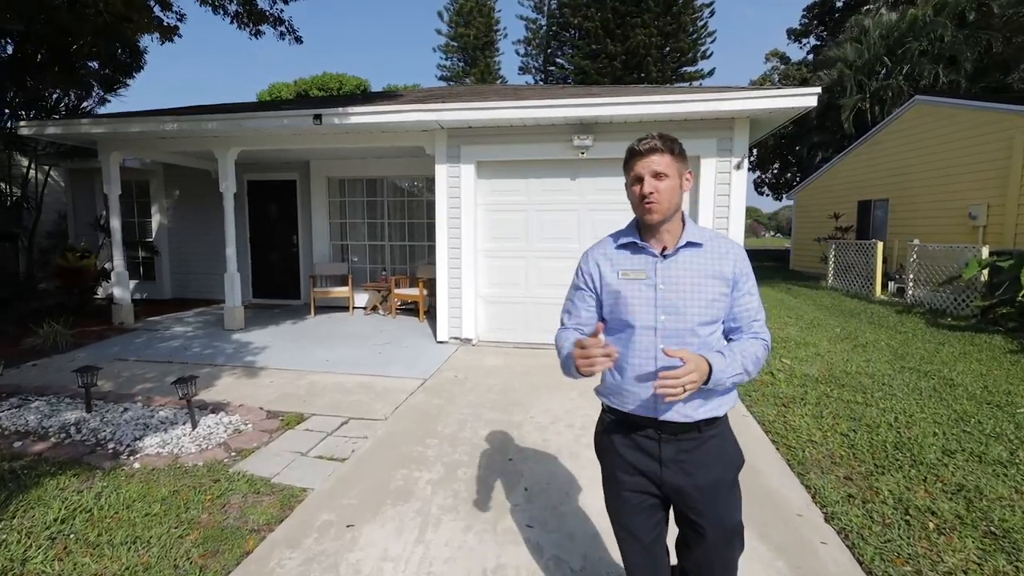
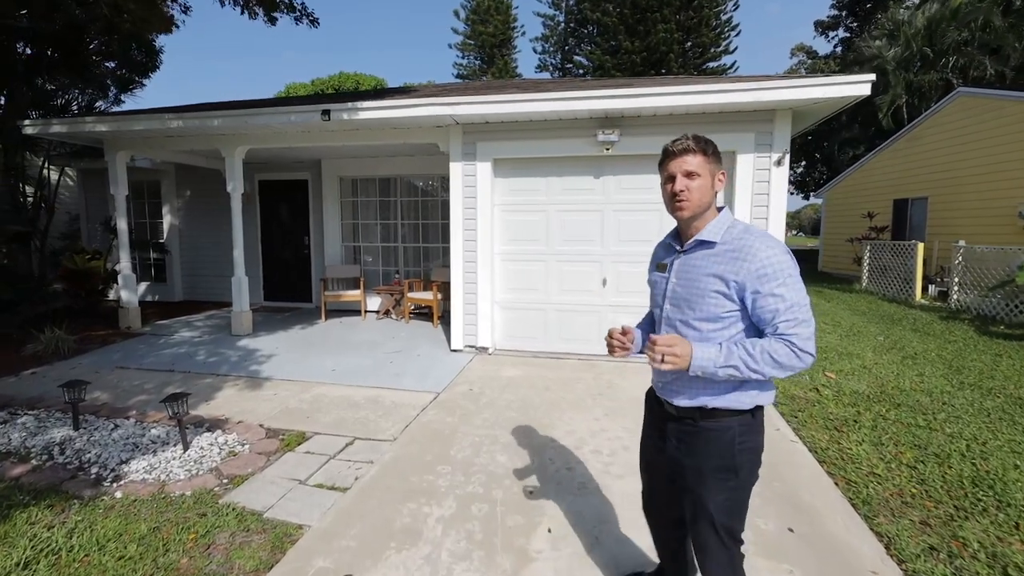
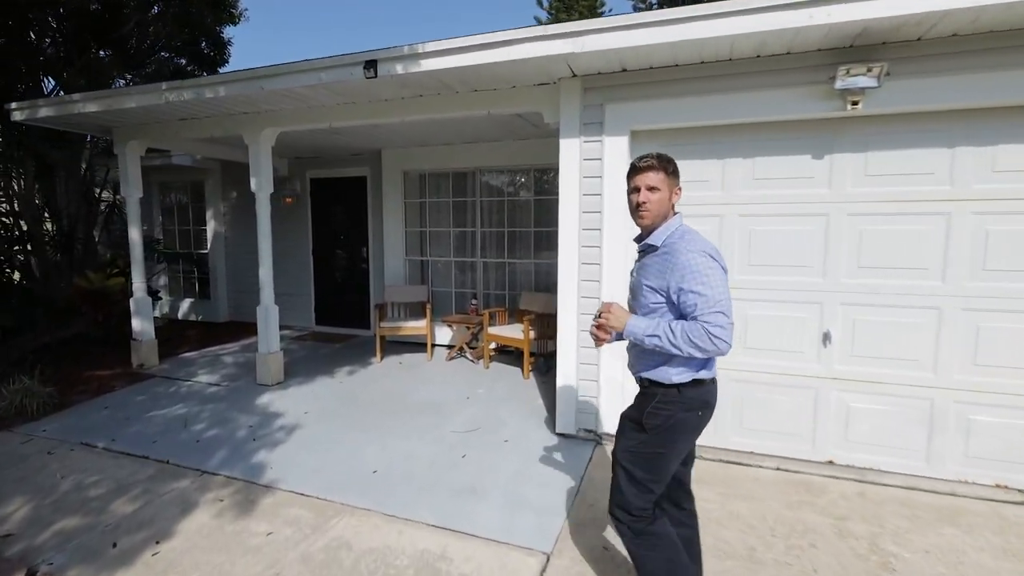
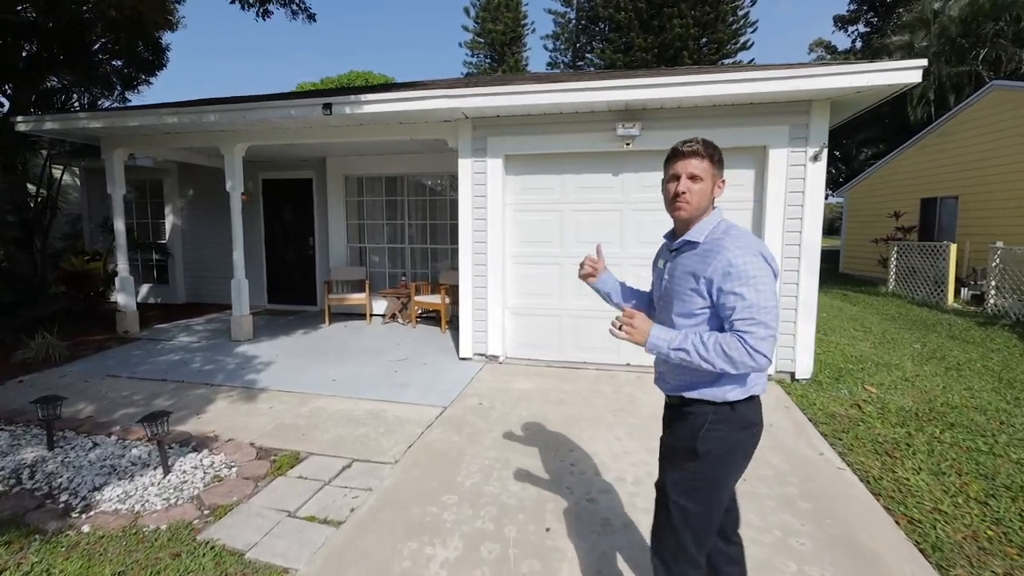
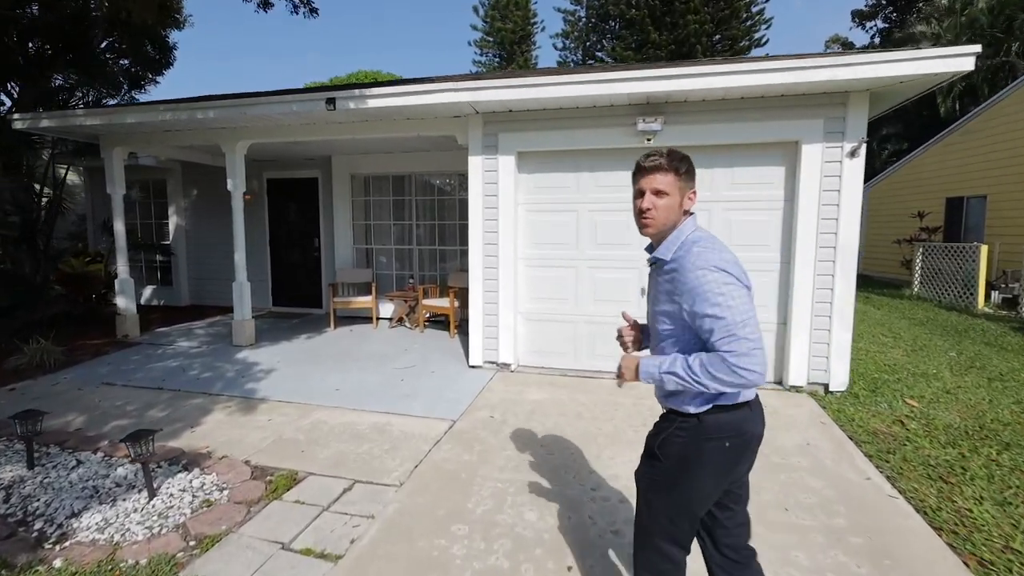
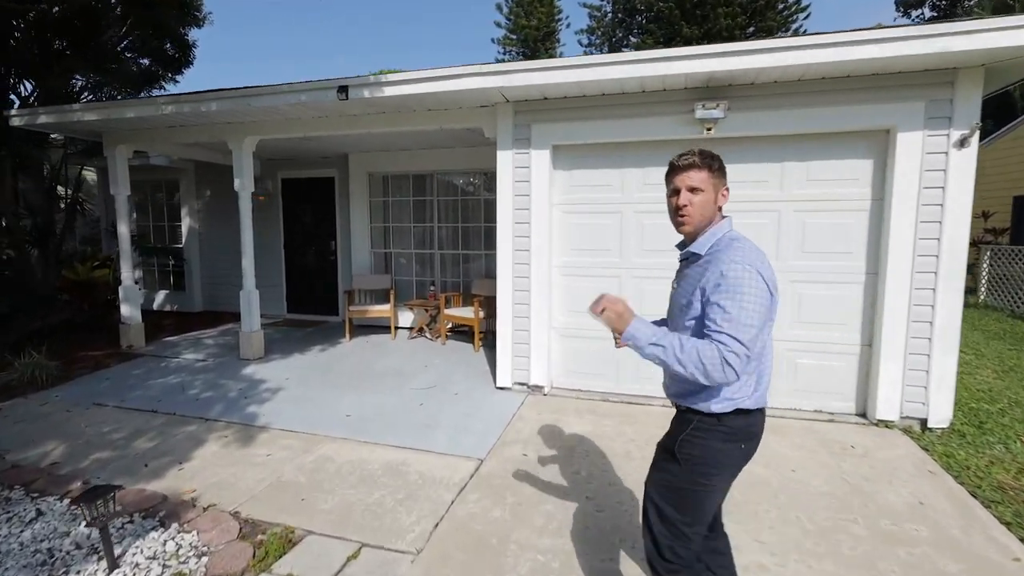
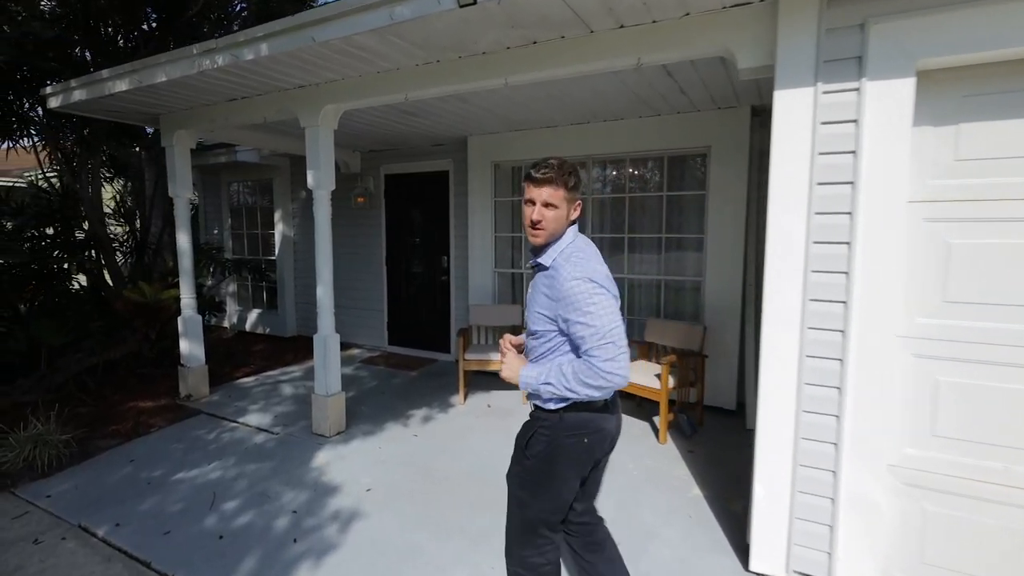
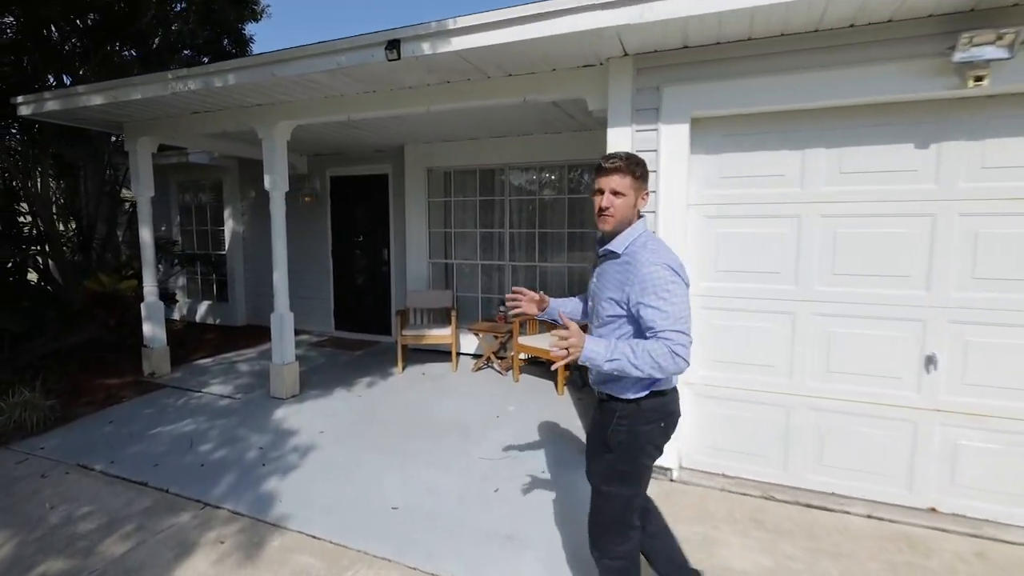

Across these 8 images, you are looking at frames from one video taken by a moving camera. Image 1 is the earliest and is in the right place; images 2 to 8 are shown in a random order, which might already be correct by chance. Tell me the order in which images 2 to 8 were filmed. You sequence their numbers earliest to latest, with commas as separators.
2, 4, 5, 6, 3, 8, 7
